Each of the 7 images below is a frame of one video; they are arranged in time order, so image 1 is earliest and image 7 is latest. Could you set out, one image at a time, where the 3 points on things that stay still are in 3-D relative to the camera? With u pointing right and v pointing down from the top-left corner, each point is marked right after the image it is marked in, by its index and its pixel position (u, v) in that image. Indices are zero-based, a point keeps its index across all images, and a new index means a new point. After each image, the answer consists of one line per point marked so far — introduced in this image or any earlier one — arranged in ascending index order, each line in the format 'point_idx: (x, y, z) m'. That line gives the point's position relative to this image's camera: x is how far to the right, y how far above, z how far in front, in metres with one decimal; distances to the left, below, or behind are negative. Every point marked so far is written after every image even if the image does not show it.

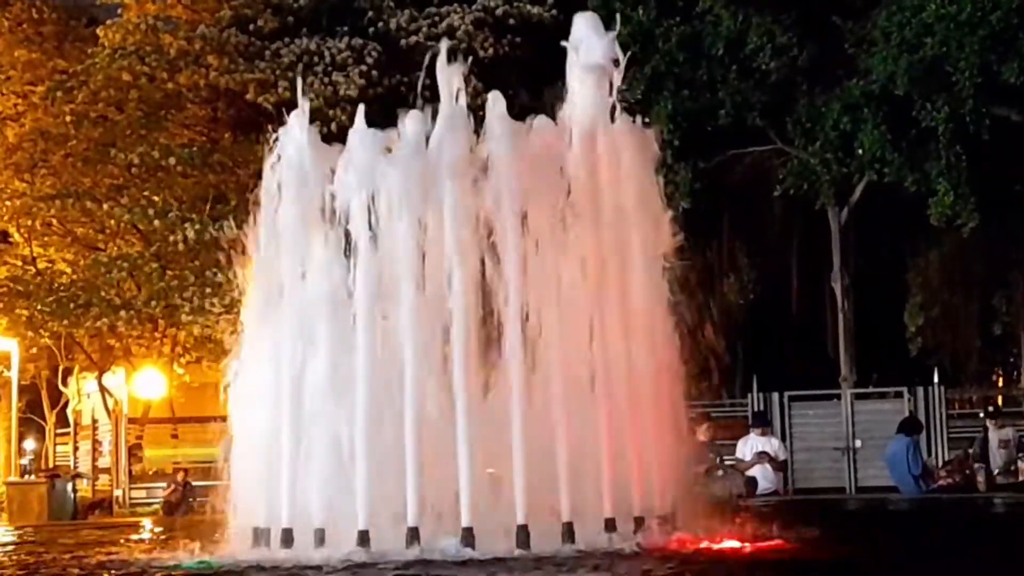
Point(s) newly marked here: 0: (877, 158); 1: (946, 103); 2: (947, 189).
0: (+5.1, +1.8, +19.7) m
1: (+5.8, +2.5, +18.8) m
2: (+6.0, +1.3, +19.2) m
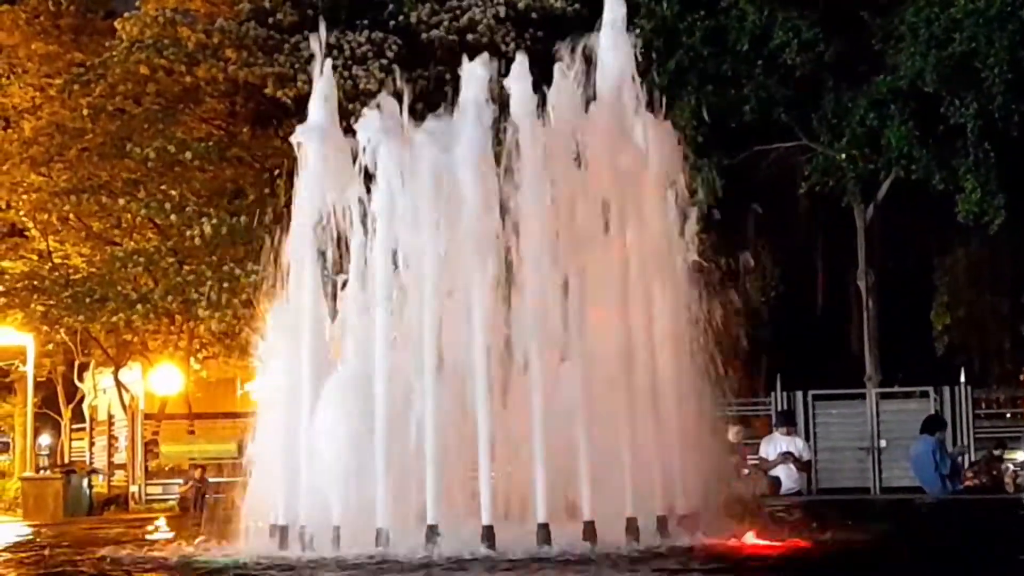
0: (+5.4, +1.8, +19.5) m
1: (+6.1, +2.5, +18.5) m
2: (+6.2, +1.4, +19.0) m
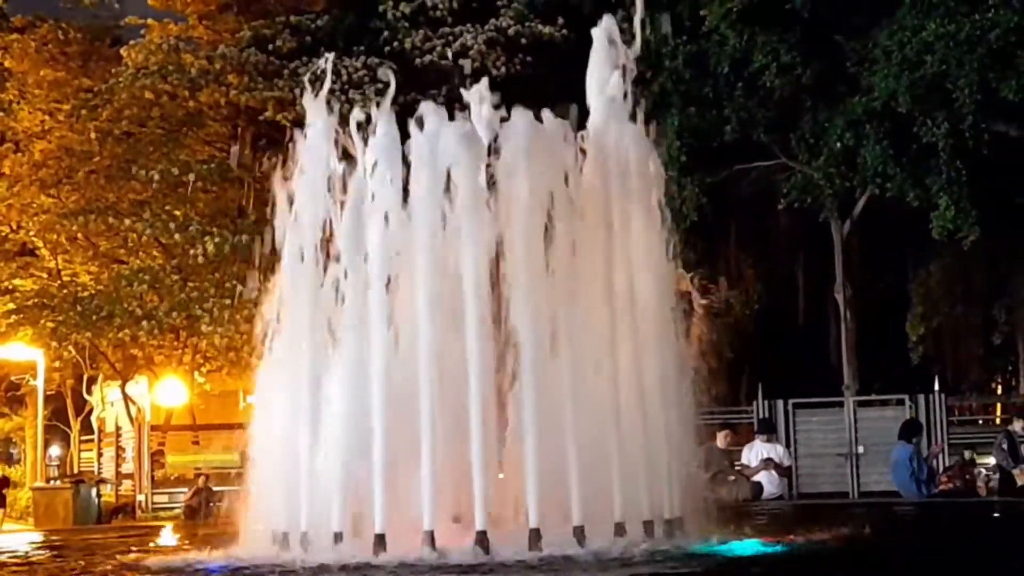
0: (+5.3, +1.7, +20.3) m
1: (+6.0, +2.3, +19.4) m
2: (+6.1, +1.2, +19.8) m
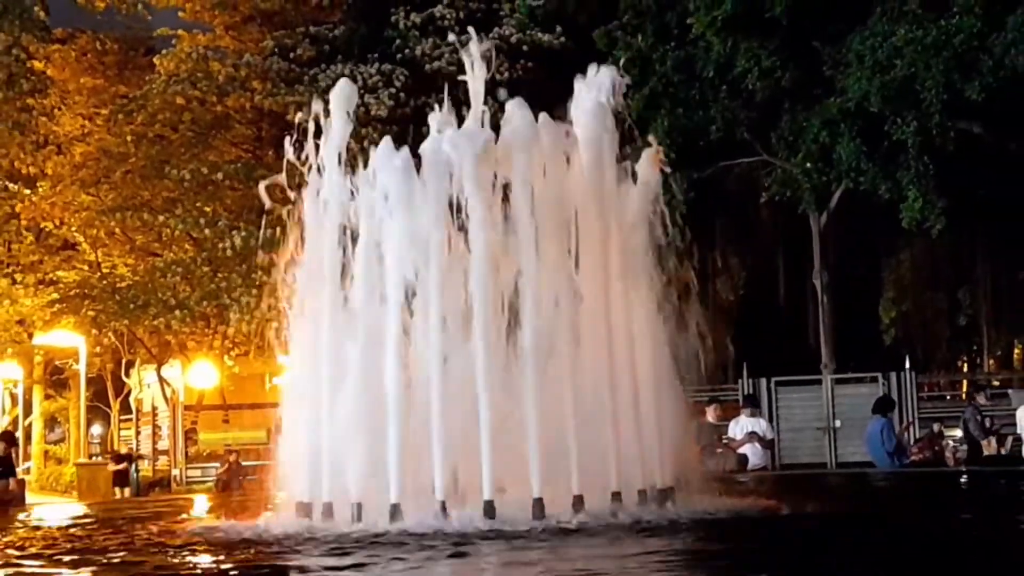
0: (+5.3, +1.9, +22.0) m
1: (+6.0, +2.5, +21.0) m
2: (+6.2, +1.4, +21.5) m
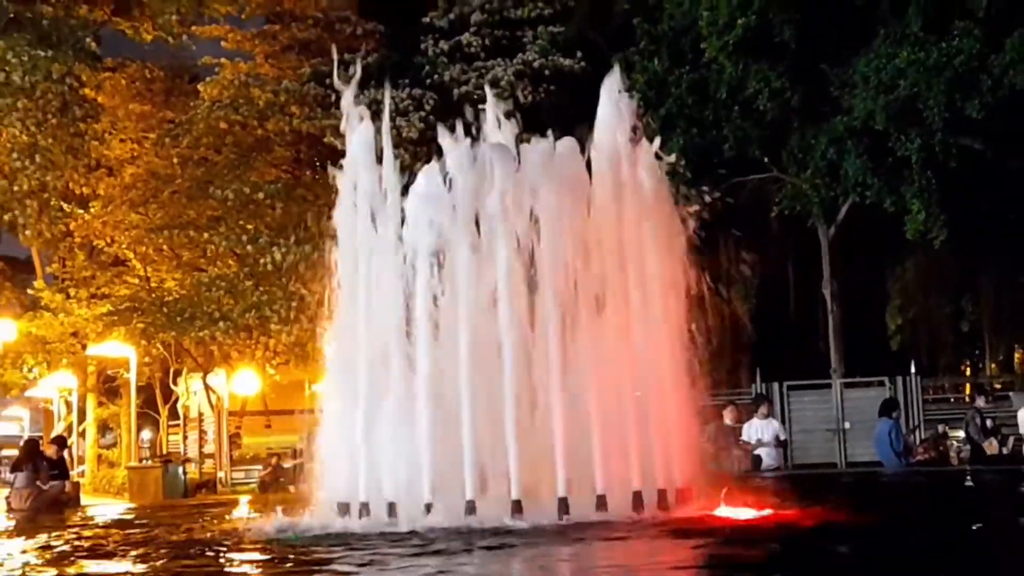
0: (+5.7, +1.7, +23.2) m
1: (+6.4, +2.4, +22.2) m
2: (+6.5, +1.3, +22.6) m
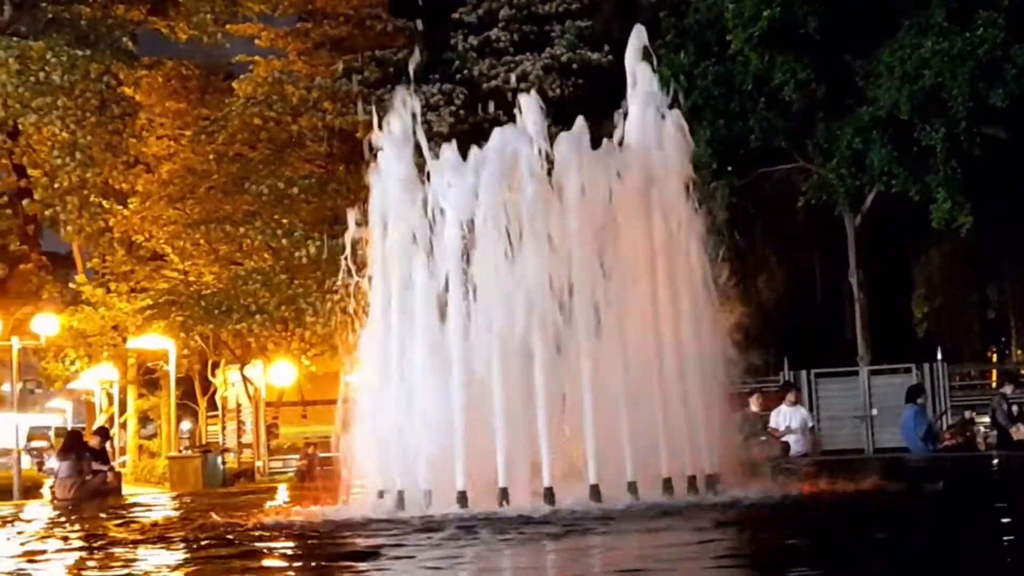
0: (+6.2, +1.9, +23.4) m
1: (+6.9, +2.6, +22.4) m
2: (+7.0, +1.5, +22.9) m
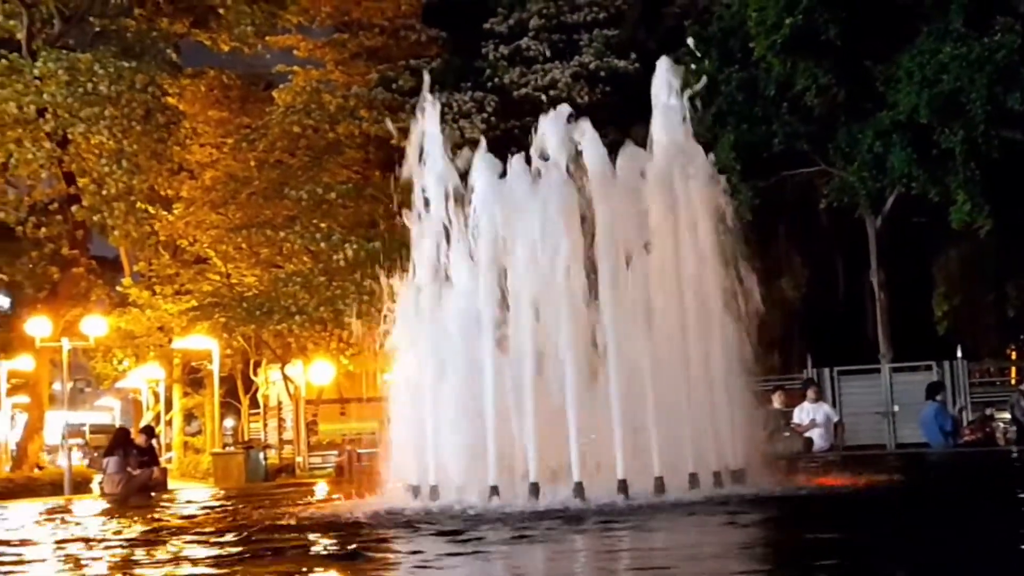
0: (+6.7, +1.9, +24.0) m
1: (+7.3, +2.6, +23.0) m
2: (+7.5, +1.5, +23.5) m
